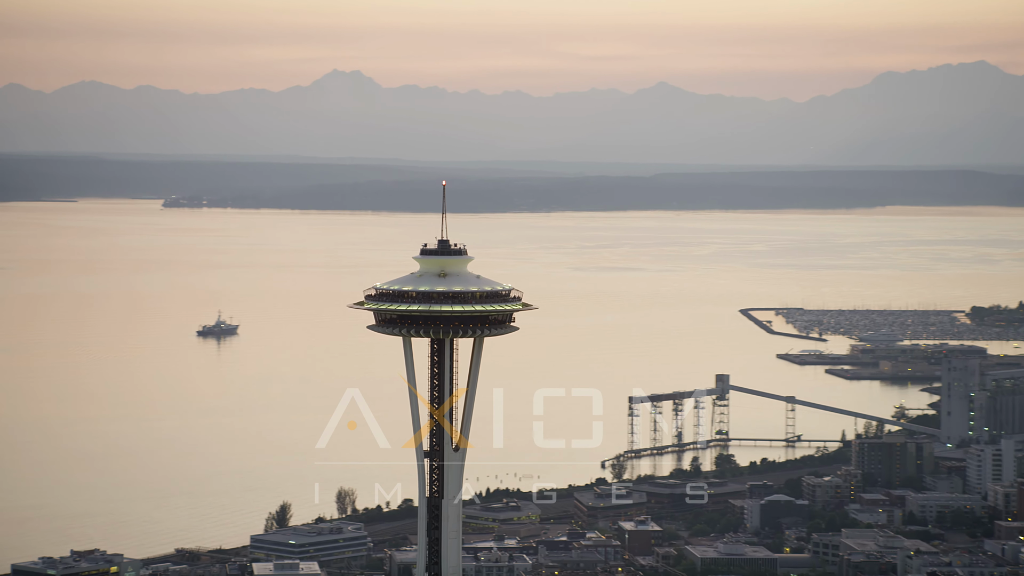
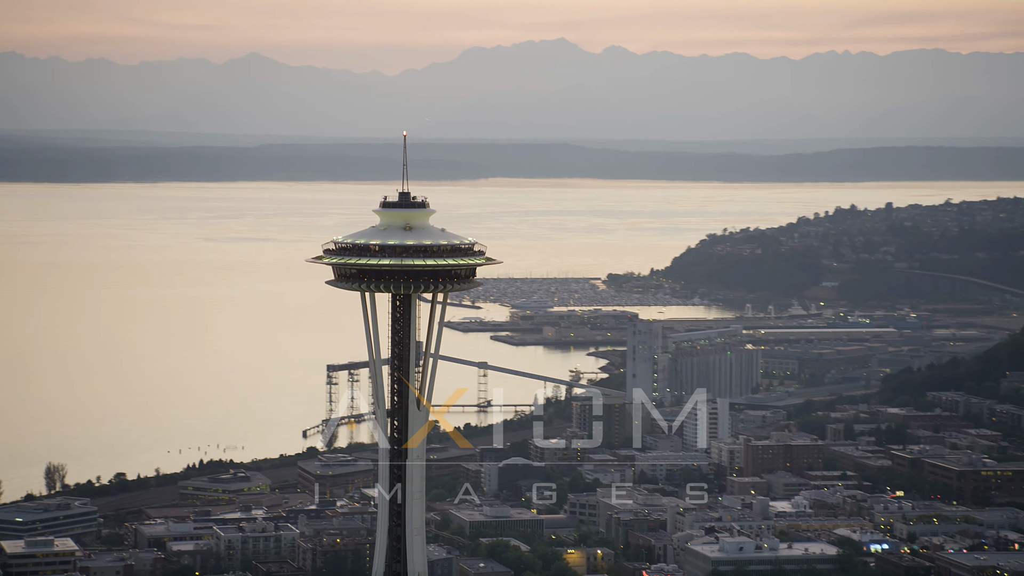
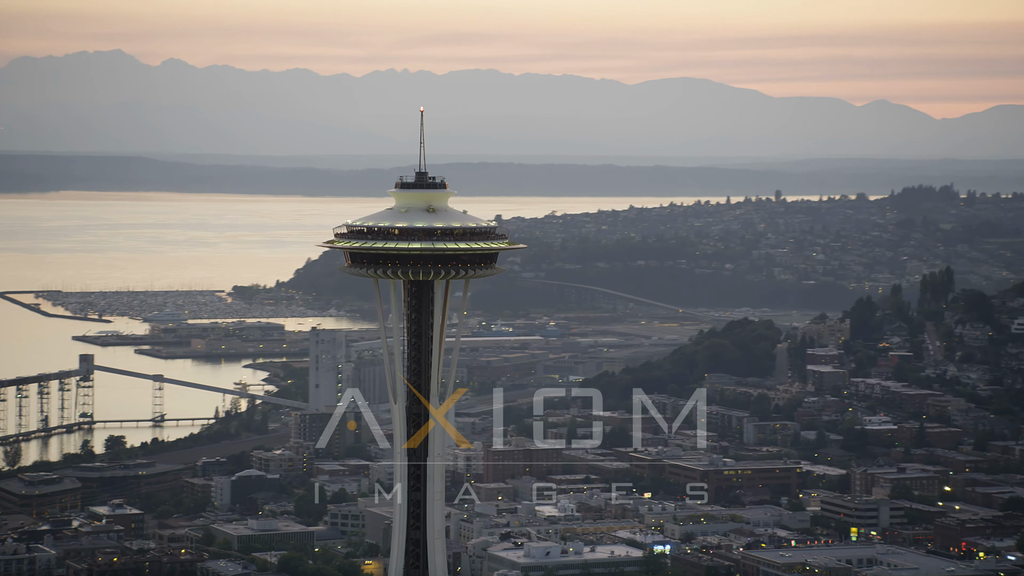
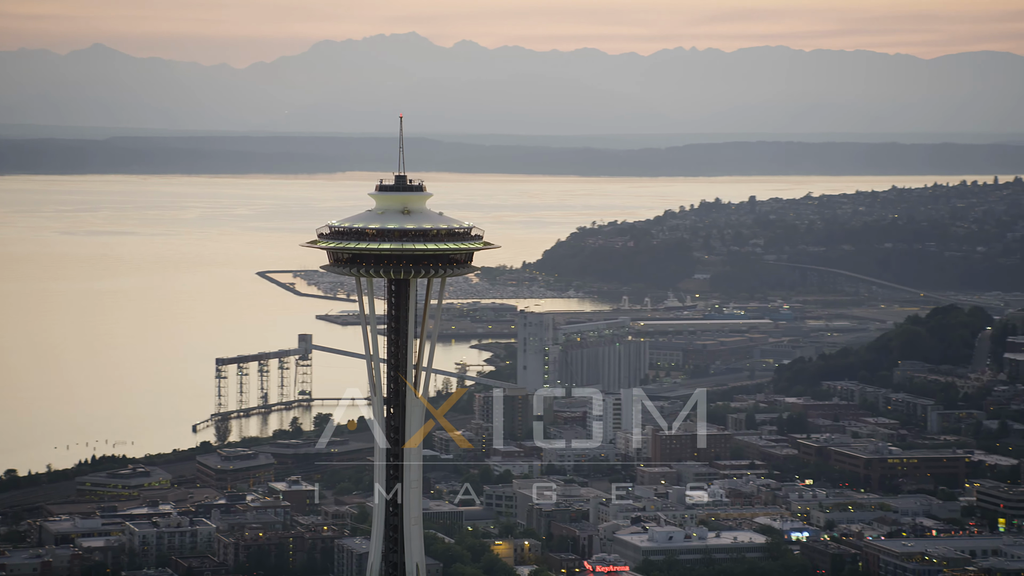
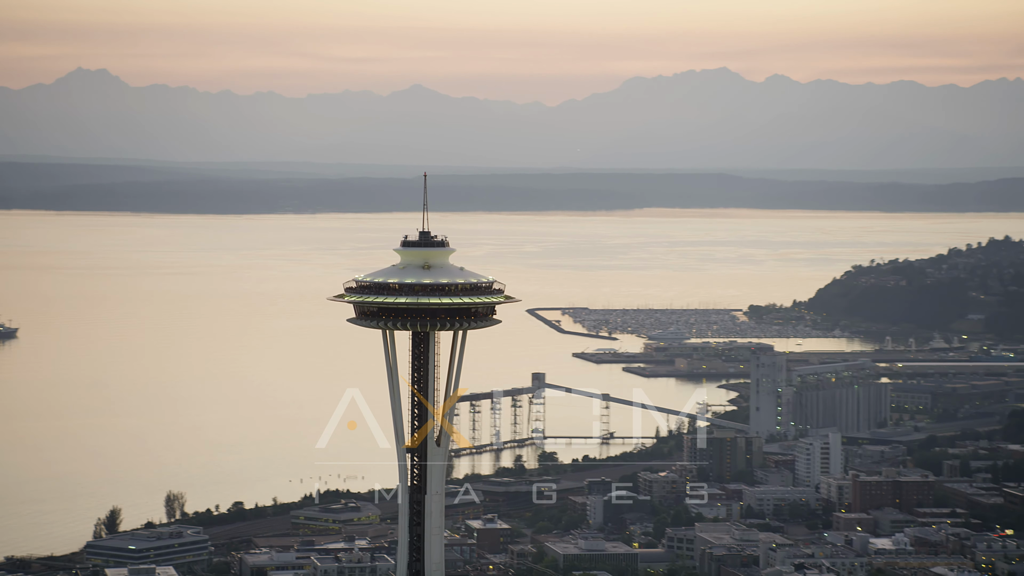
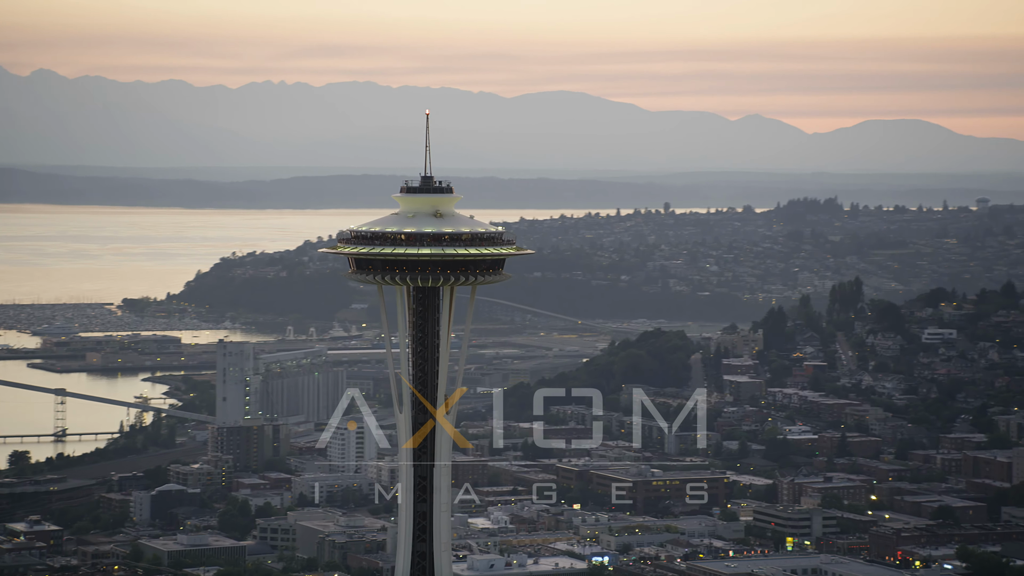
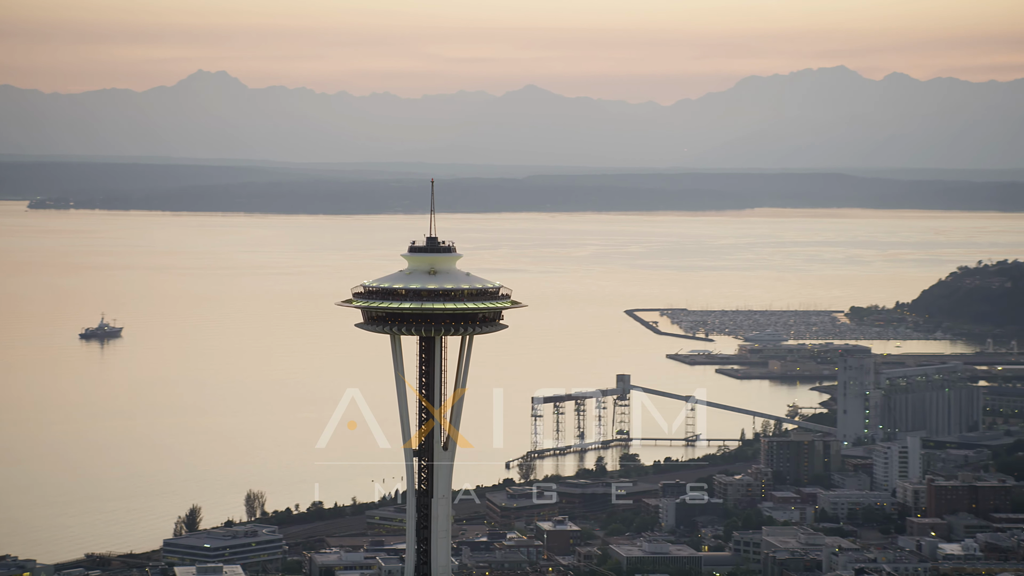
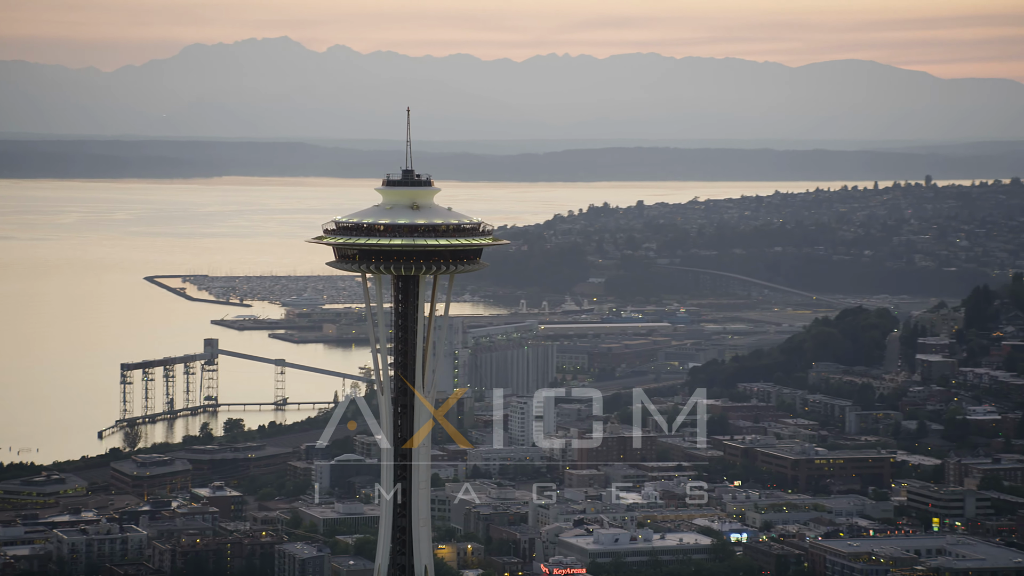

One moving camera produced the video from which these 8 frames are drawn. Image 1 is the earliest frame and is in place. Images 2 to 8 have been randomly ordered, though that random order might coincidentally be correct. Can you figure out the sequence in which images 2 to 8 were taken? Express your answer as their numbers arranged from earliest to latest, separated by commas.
7, 5, 2, 4, 8, 3, 6
